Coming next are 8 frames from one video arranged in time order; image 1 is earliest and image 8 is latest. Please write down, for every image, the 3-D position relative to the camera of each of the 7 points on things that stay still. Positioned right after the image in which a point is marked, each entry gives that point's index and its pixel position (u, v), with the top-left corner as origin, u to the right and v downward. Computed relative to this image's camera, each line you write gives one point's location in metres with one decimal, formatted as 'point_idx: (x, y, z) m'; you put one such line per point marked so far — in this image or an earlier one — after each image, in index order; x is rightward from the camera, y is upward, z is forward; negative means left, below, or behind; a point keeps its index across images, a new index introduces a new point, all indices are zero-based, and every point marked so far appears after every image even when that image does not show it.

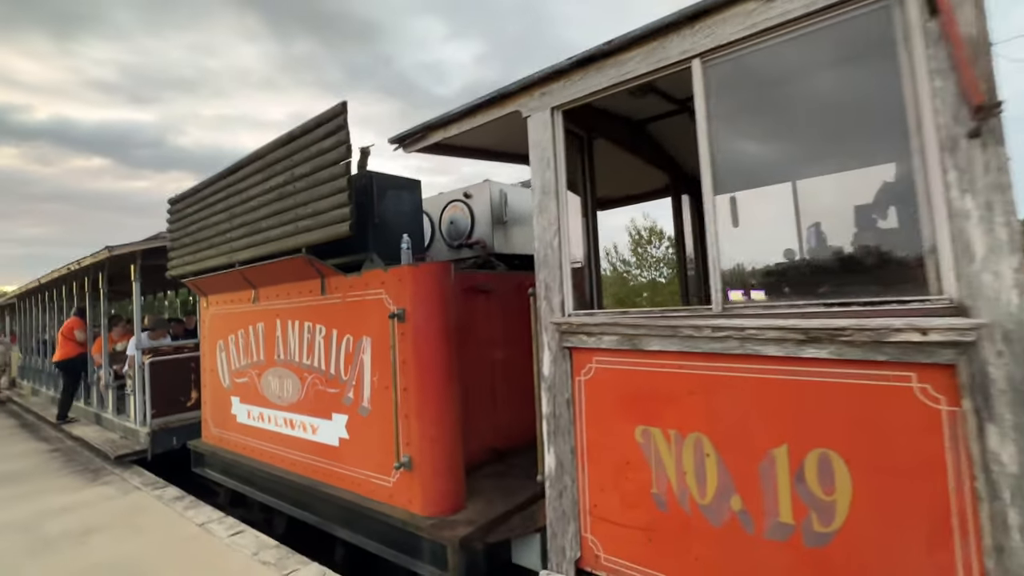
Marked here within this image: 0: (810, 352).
0: (+1.0, -0.2, +1.6) m
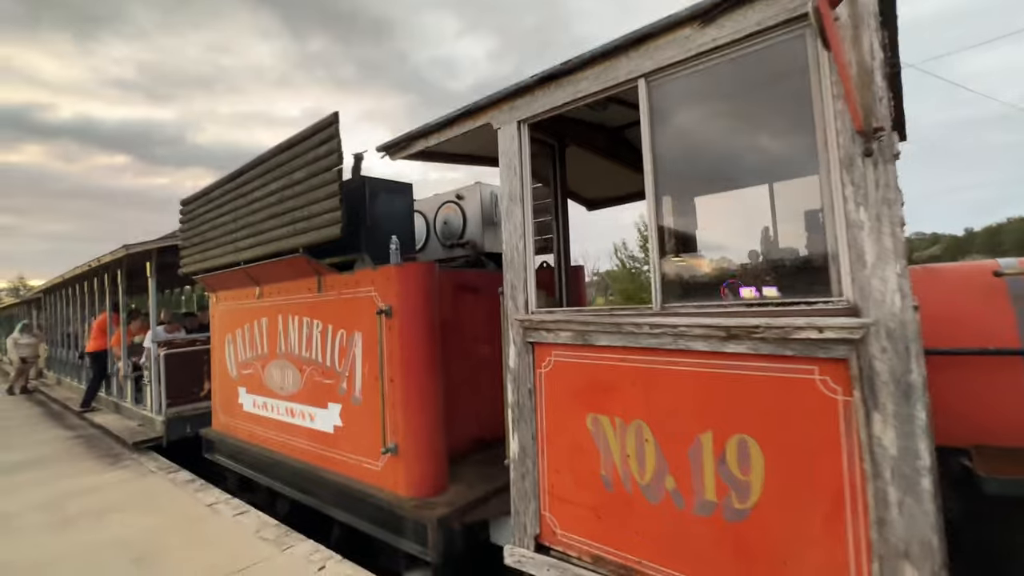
0: (+0.8, -0.2, +1.8) m
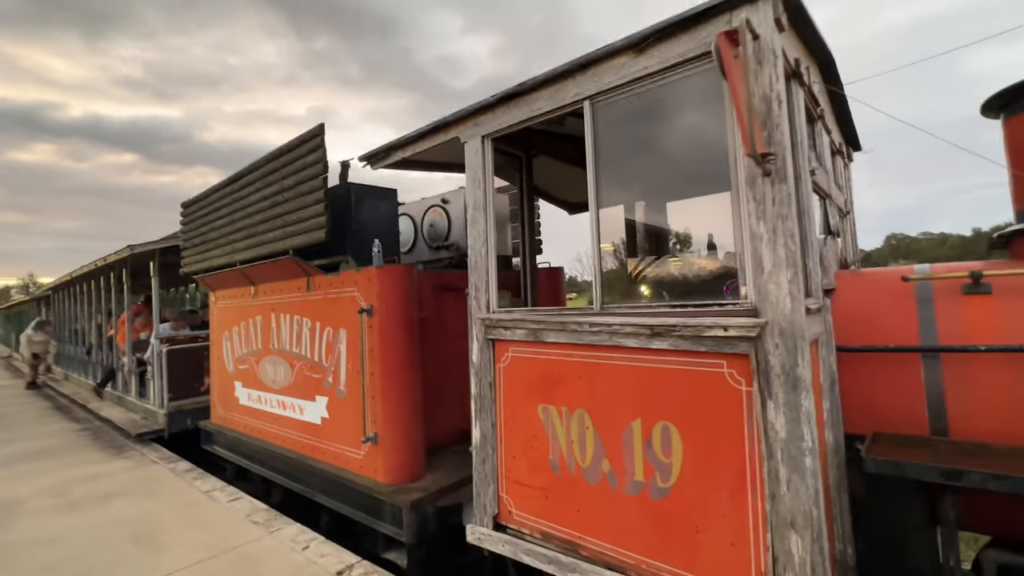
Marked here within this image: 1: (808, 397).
0: (+0.6, -0.2, +2.0) m
1: (+1.0, -0.4, +1.7) m
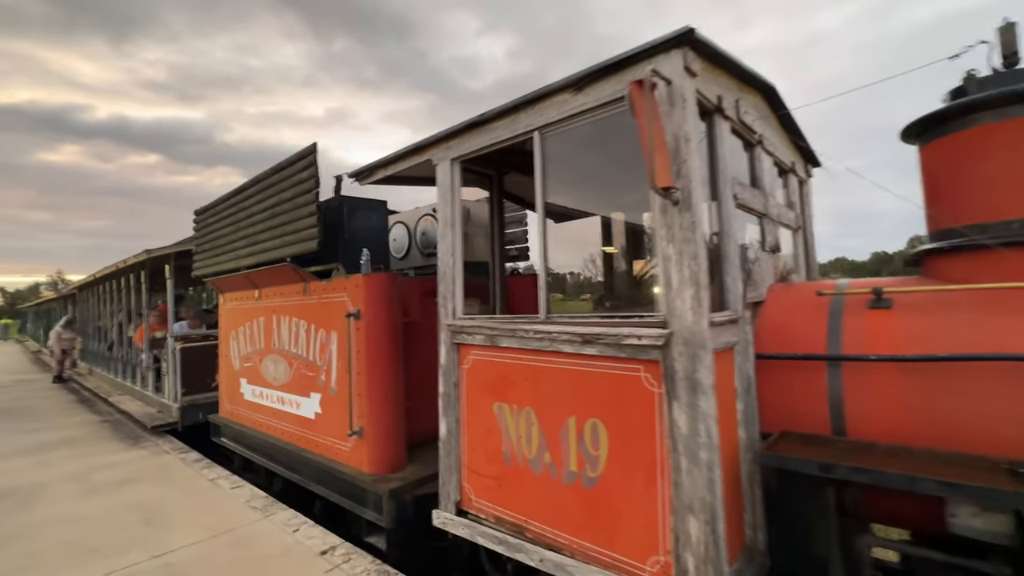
0: (+0.4, -0.3, +2.3) m
1: (+0.8, -0.4, +1.9) m
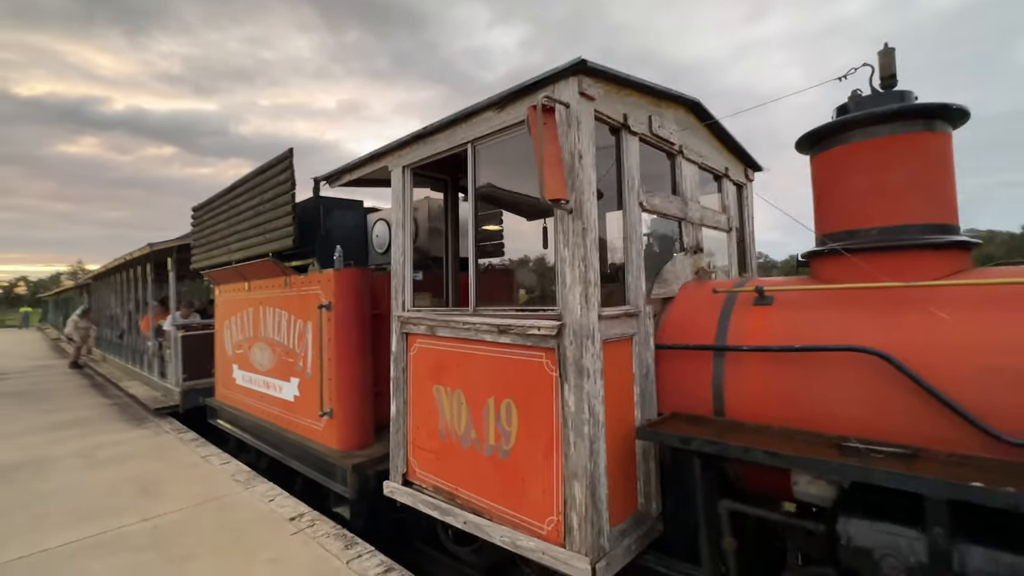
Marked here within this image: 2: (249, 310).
0: (-0.1, -0.3, +2.6) m
1: (+0.4, -0.4, +2.3) m
2: (-3.0, -0.2, +5.5) m
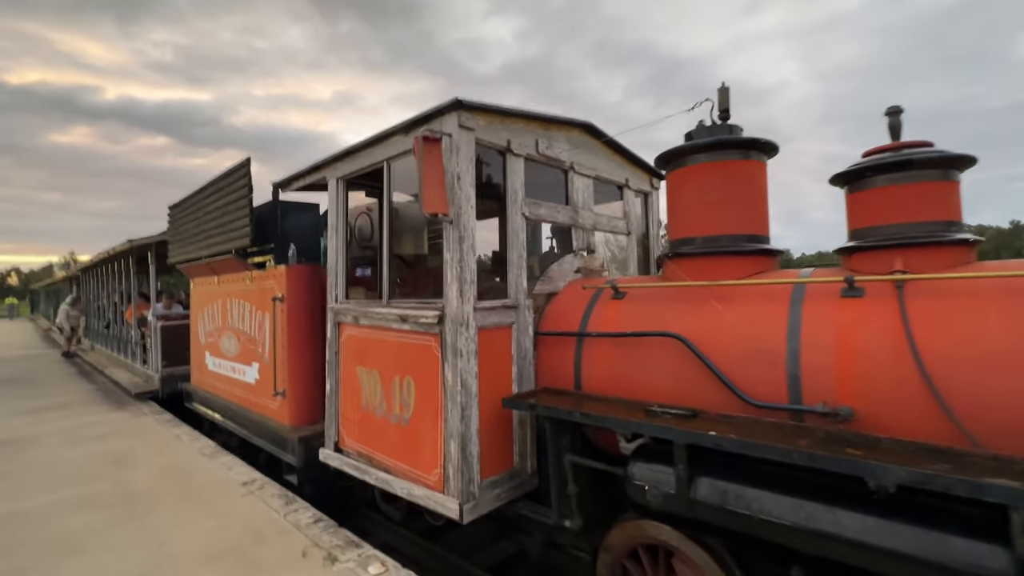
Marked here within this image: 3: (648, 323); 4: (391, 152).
0: (-0.7, -0.3, +3.1) m
1: (-0.3, -0.4, +2.8) m
2: (-3.7, -0.2, +6.0) m
3: (+0.8, -0.2, +2.8) m
4: (-0.9, +0.9, +3.4) m
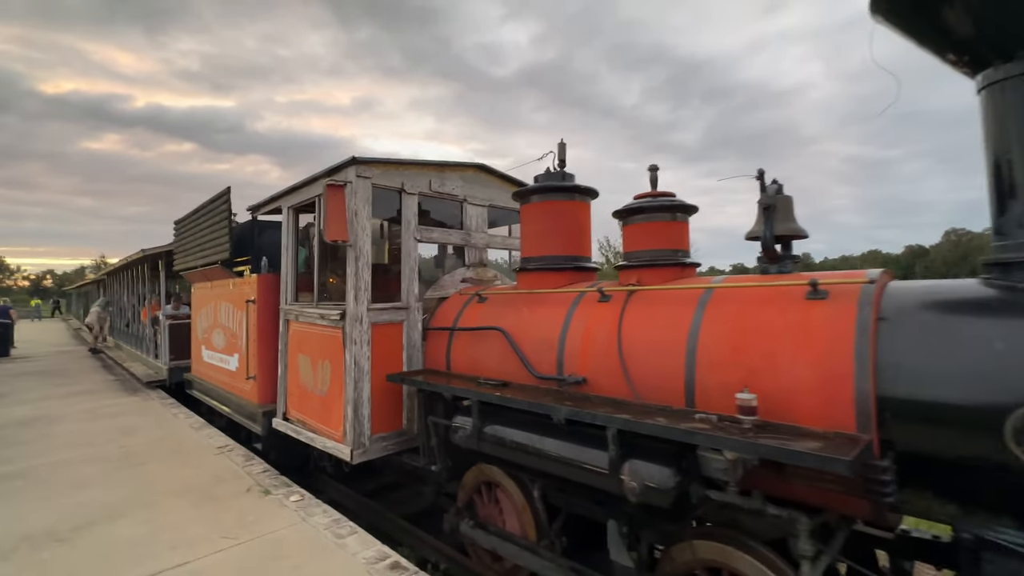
0: (-1.7, -0.3, +4.2) m
1: (-1.2, -0.5, +3.9) m
2: (-4.6, -0.2, +7.2) m
3: (-0.2, -0.3, +3.8) m
4: (-1.8, +0.9, +4.4) m
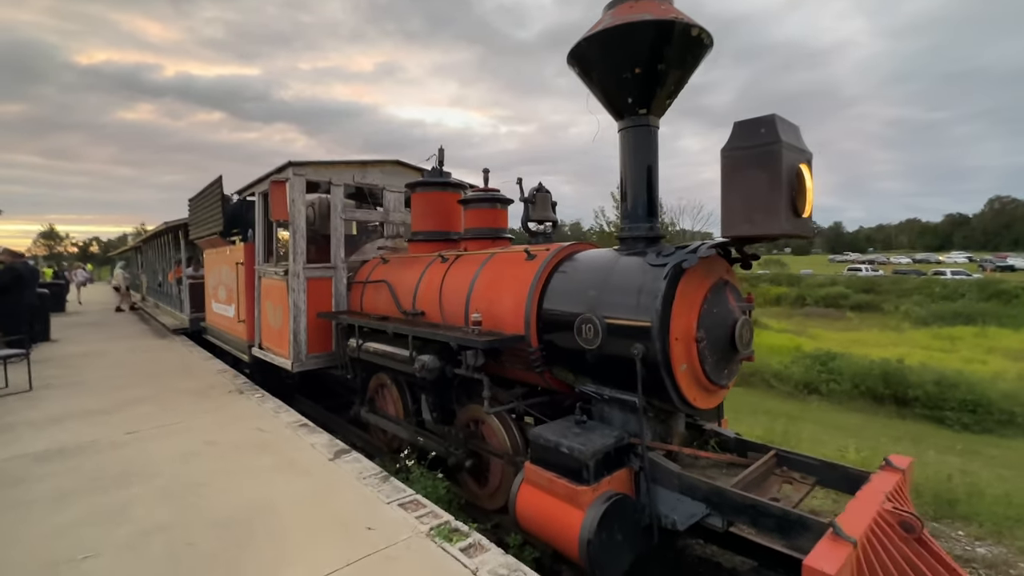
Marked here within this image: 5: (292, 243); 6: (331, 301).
0: (-2.9, +0.1, +6.0) m
1: (-2.5, -0.1, +5.6) m
2: (-5.7, +0.4, +9.1) m
3: (-1.5, +0.1, +5.5) m
4: (-3.0, +1.3, +6.1) m
5: (-2.6, +0.5, +5.6) m
6: (-2.2, -0.2, +5.9) m
